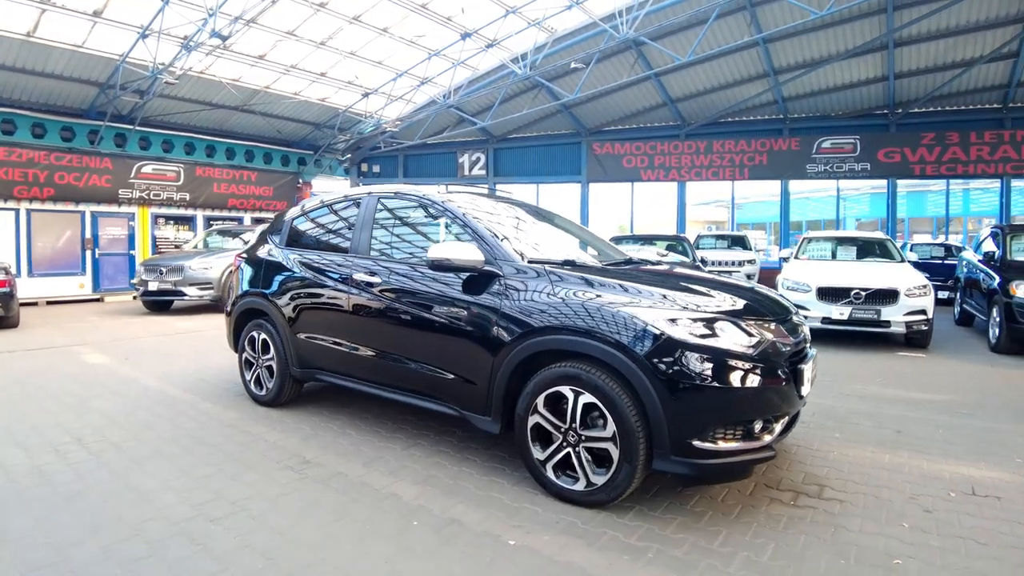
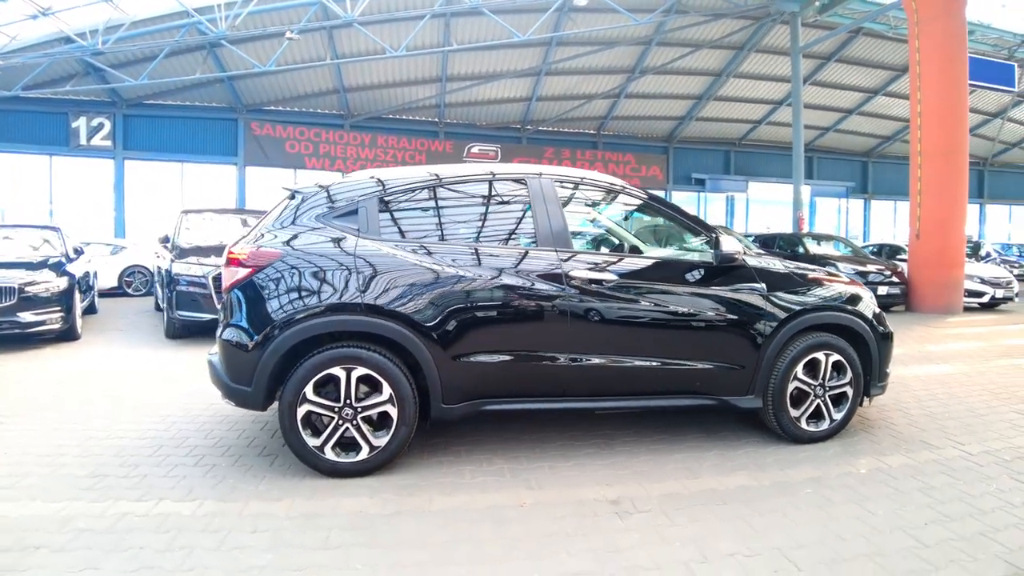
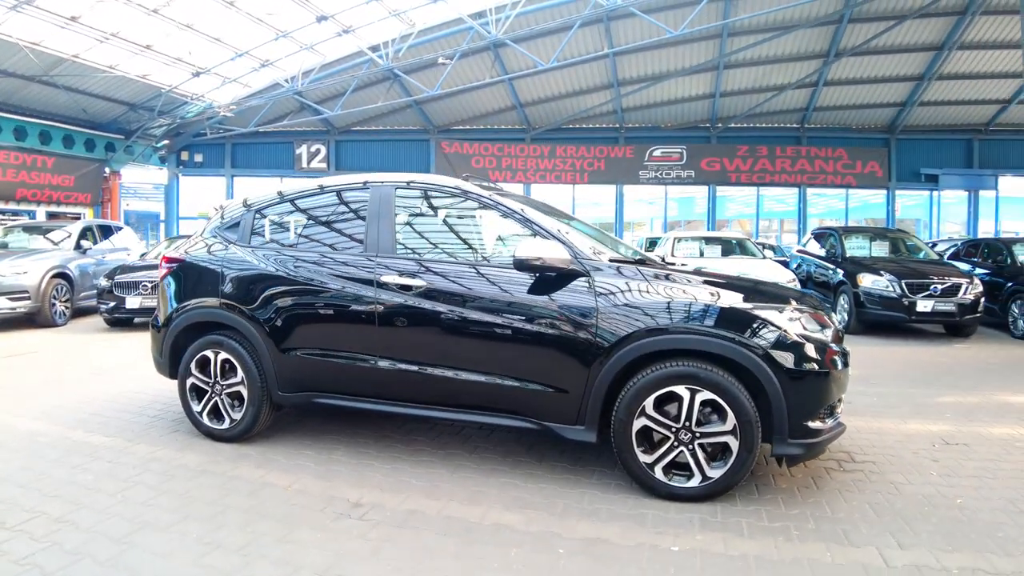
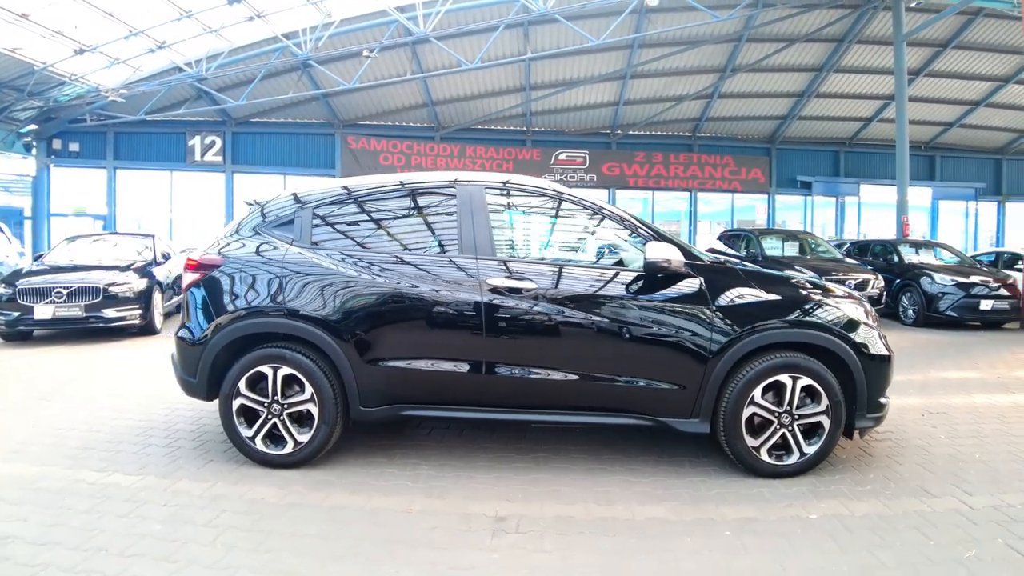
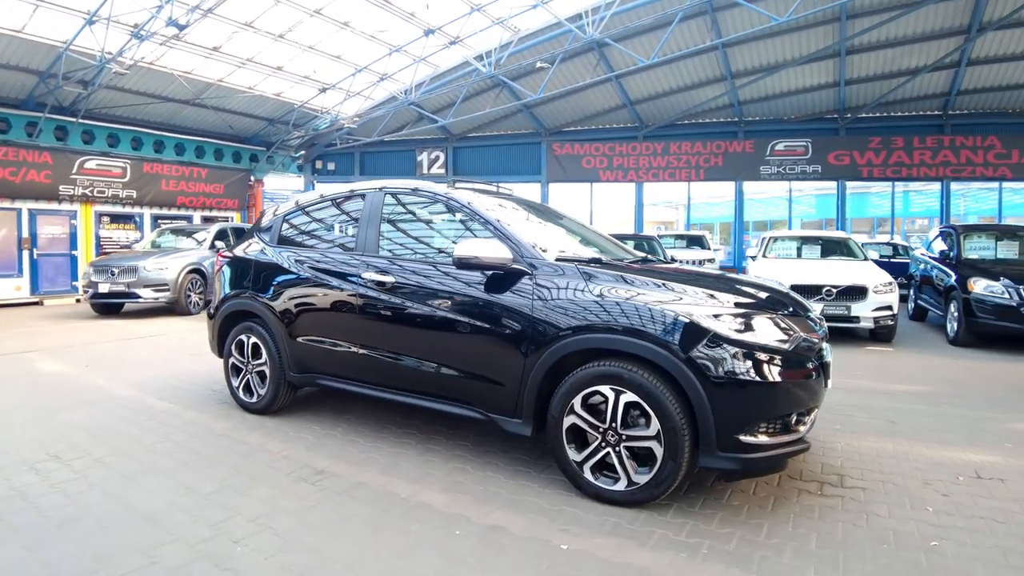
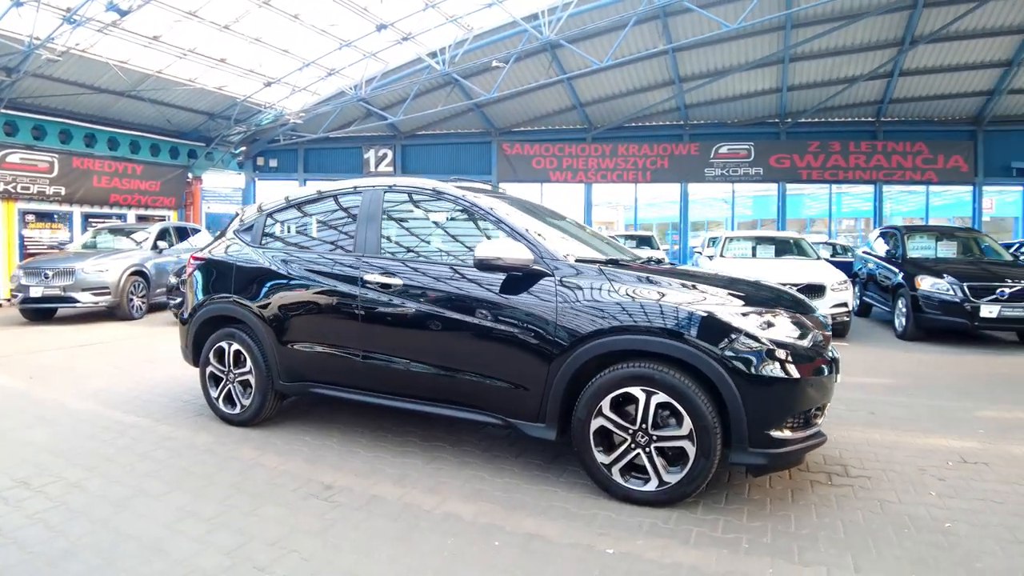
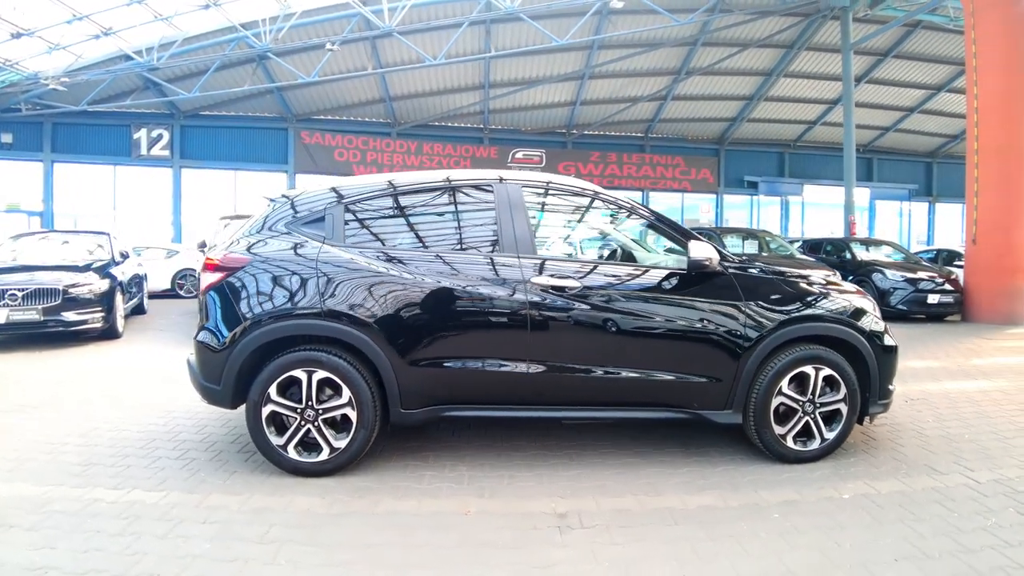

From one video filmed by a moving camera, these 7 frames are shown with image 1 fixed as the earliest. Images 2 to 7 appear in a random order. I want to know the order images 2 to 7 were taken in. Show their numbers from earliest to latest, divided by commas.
5, 6, 3, 4, 7, 2
